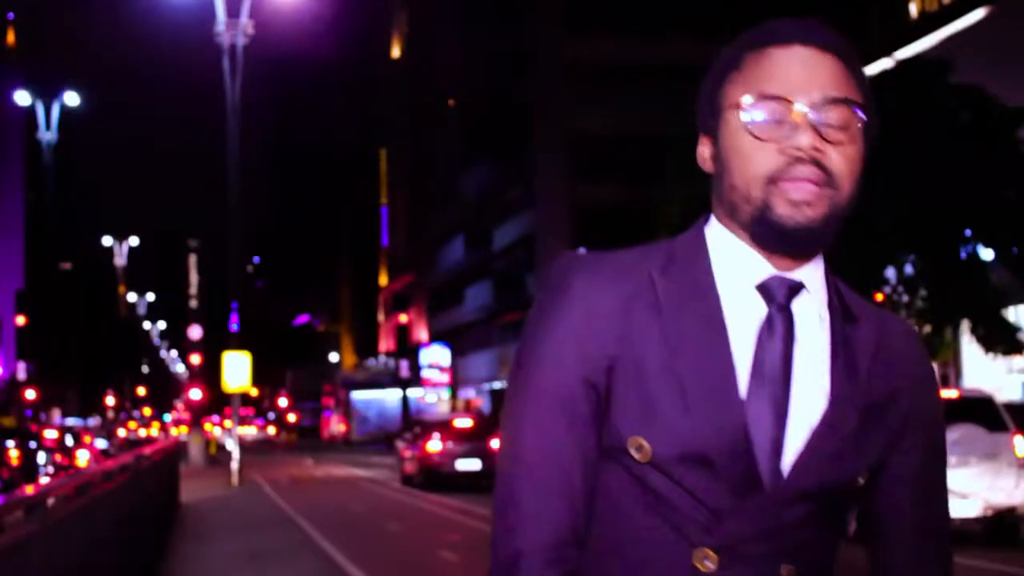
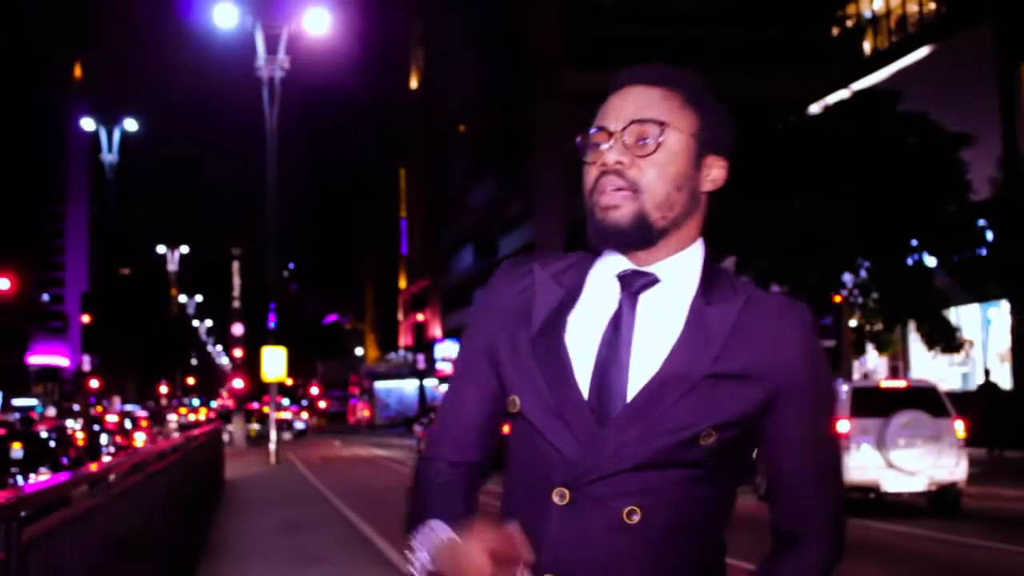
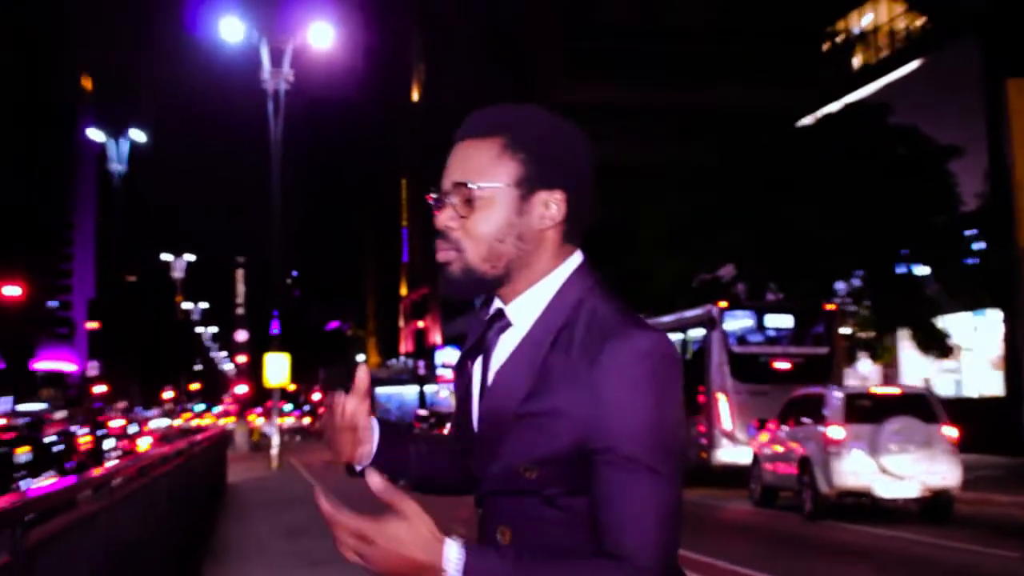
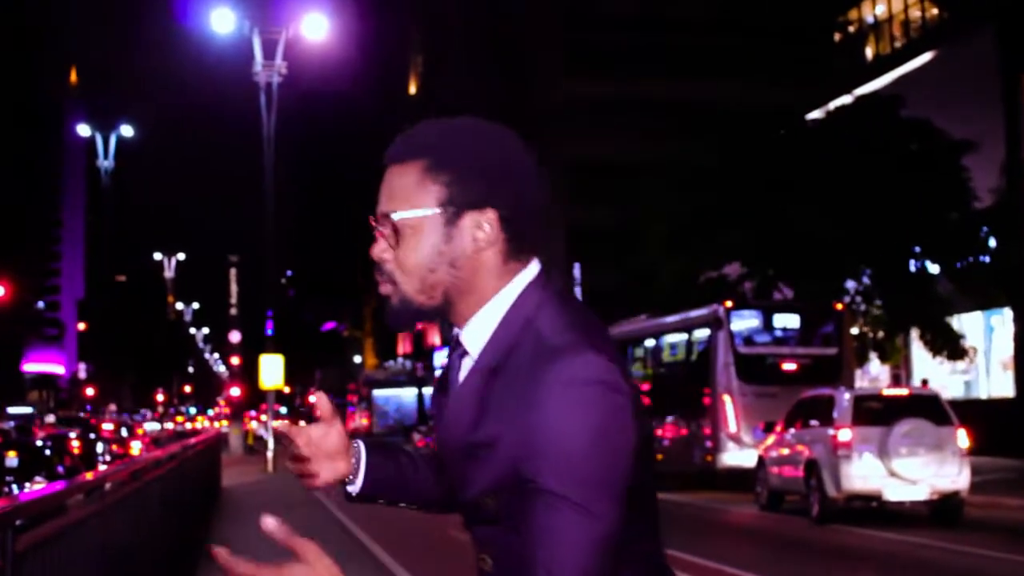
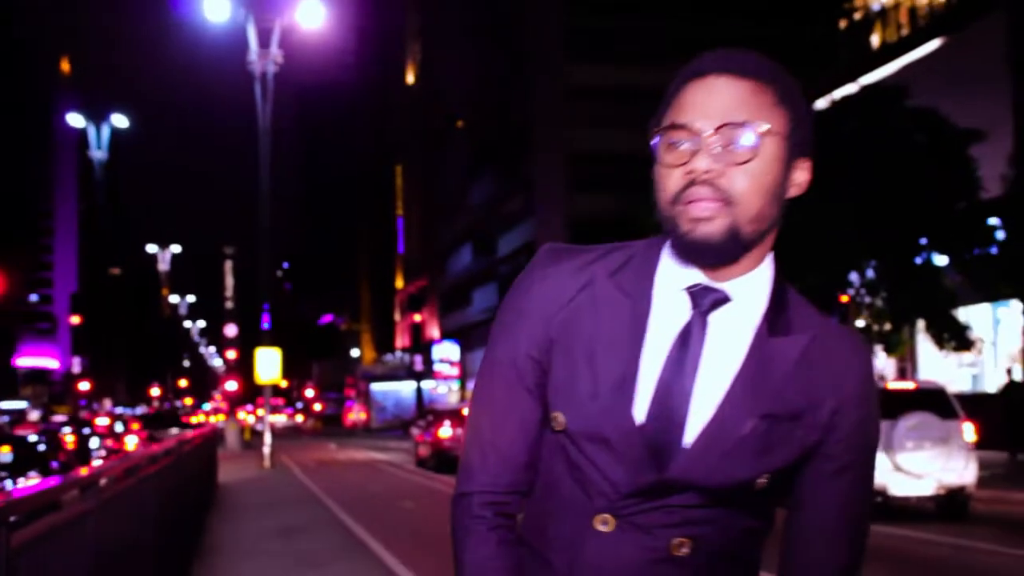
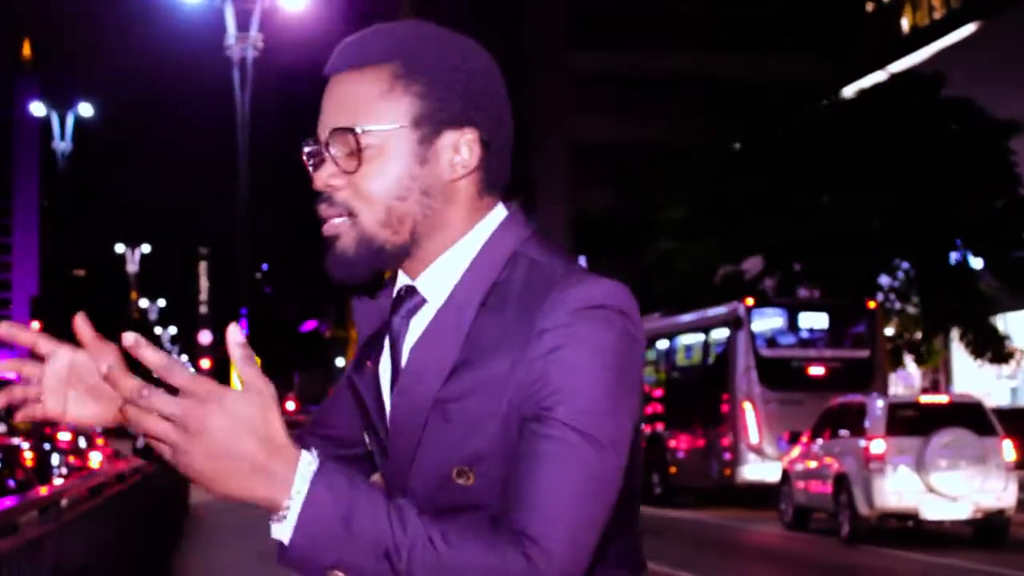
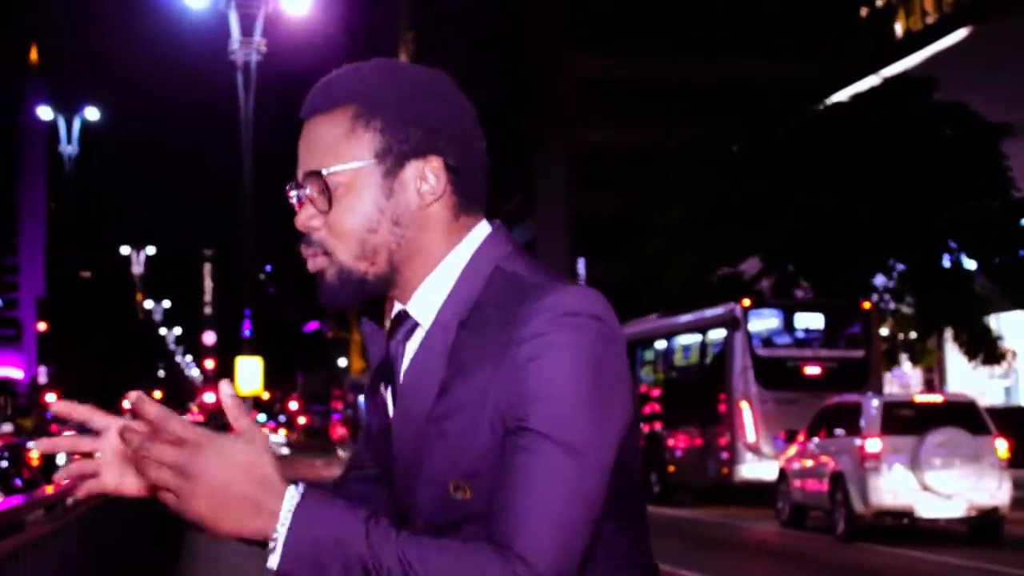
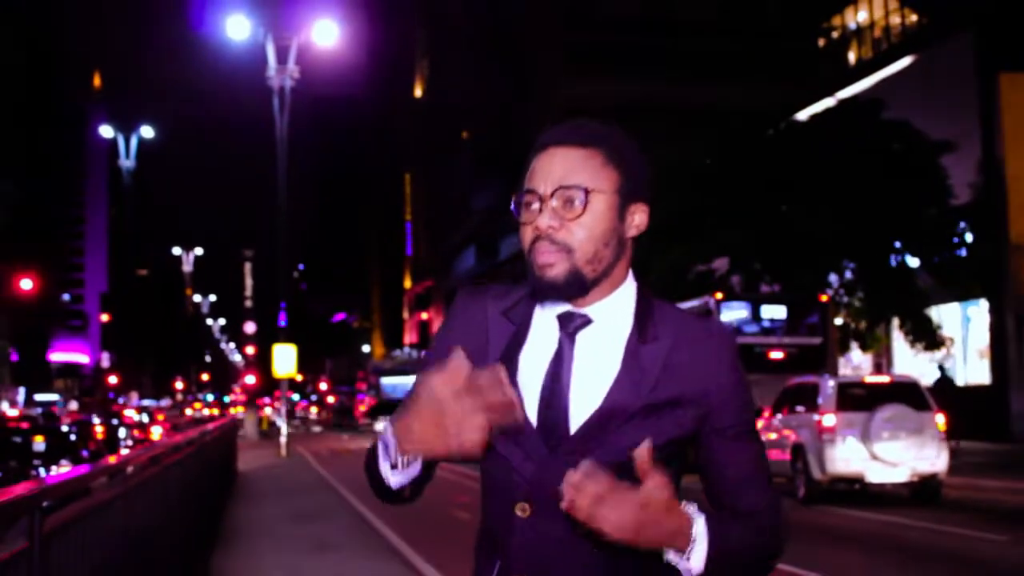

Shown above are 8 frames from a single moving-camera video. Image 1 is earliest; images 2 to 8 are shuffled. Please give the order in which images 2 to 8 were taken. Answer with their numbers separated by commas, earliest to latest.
5, 2, 8, 3, 4, 7, 6
